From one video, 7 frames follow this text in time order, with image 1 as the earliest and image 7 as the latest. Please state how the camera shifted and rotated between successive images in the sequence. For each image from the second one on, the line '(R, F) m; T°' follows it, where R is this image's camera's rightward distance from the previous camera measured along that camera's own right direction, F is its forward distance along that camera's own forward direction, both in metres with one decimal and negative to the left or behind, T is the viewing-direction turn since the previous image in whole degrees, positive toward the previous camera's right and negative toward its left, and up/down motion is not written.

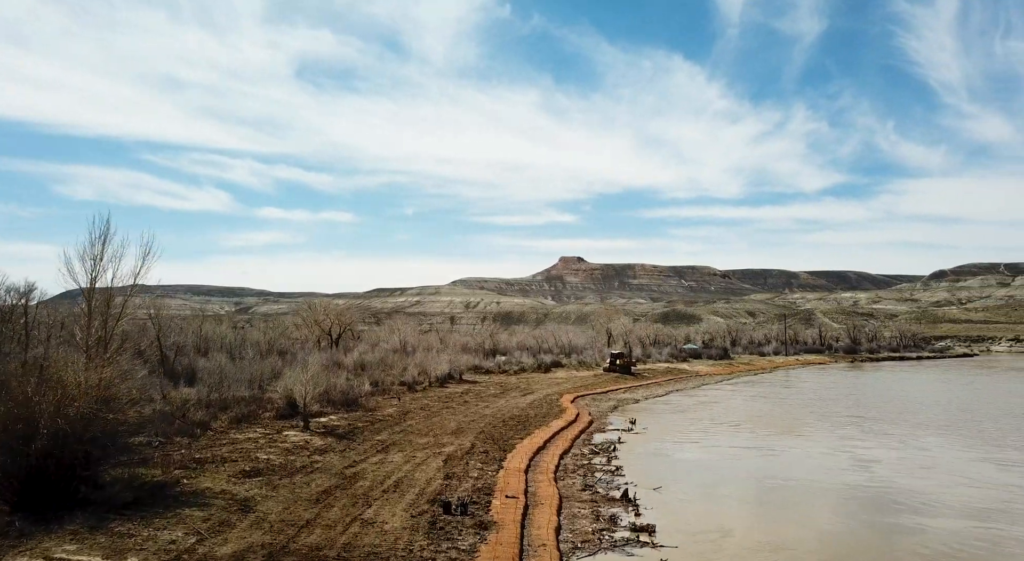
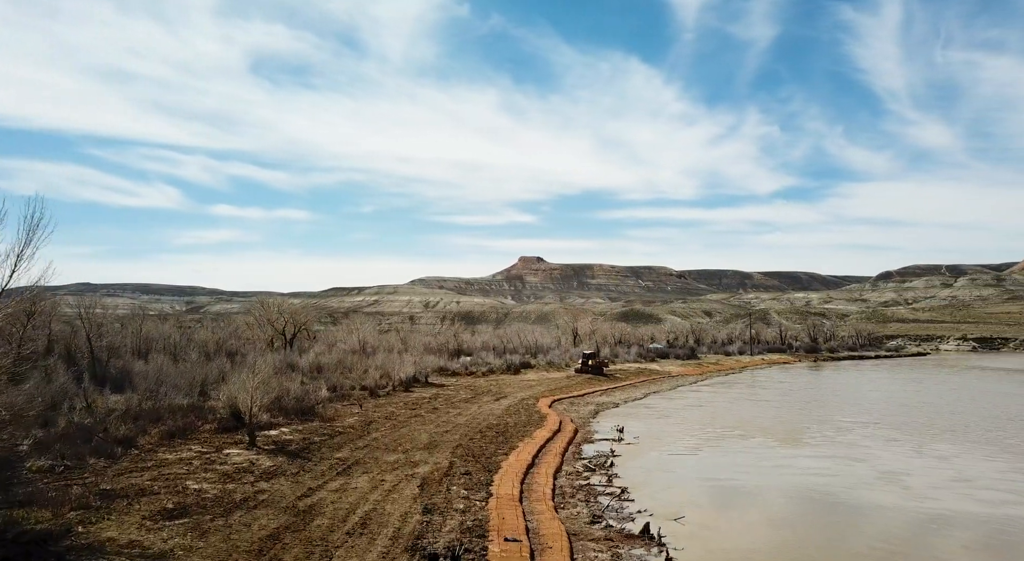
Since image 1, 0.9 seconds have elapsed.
(-0.4, +2.0) m; +3°
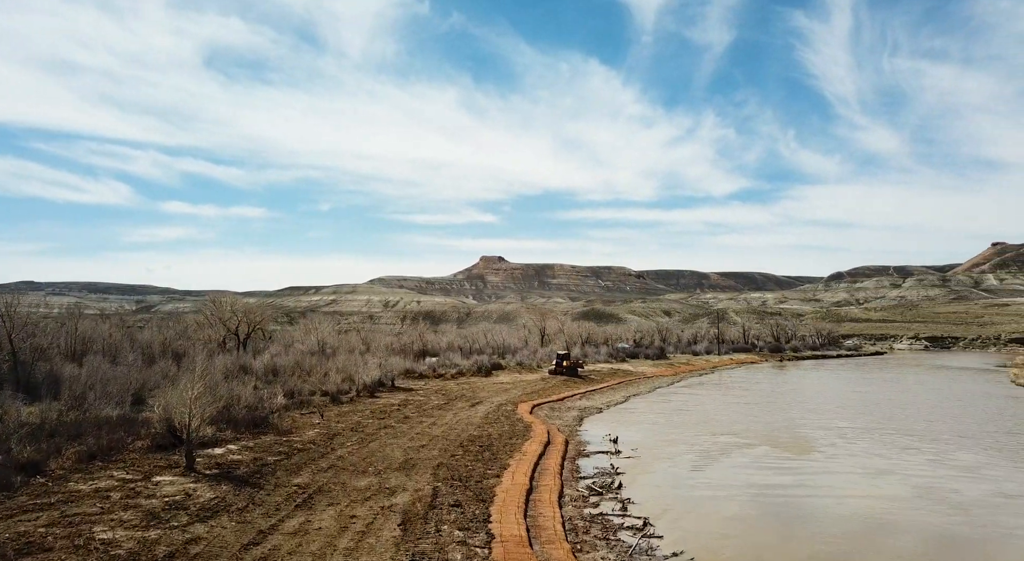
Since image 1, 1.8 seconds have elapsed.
(-0.5, +2.0) m; +3°
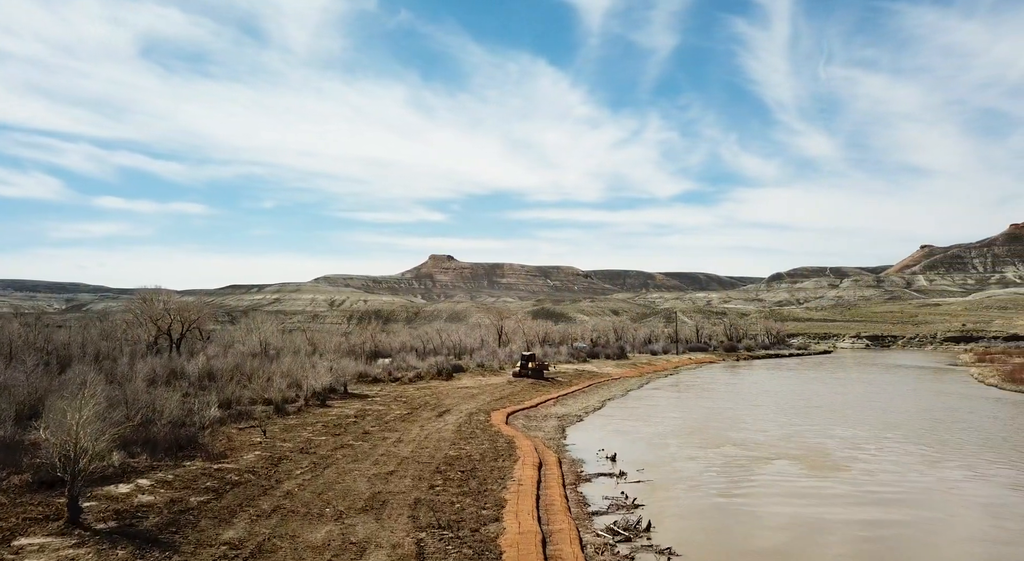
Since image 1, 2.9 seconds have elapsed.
(-0.6, +2.5) m; +4°
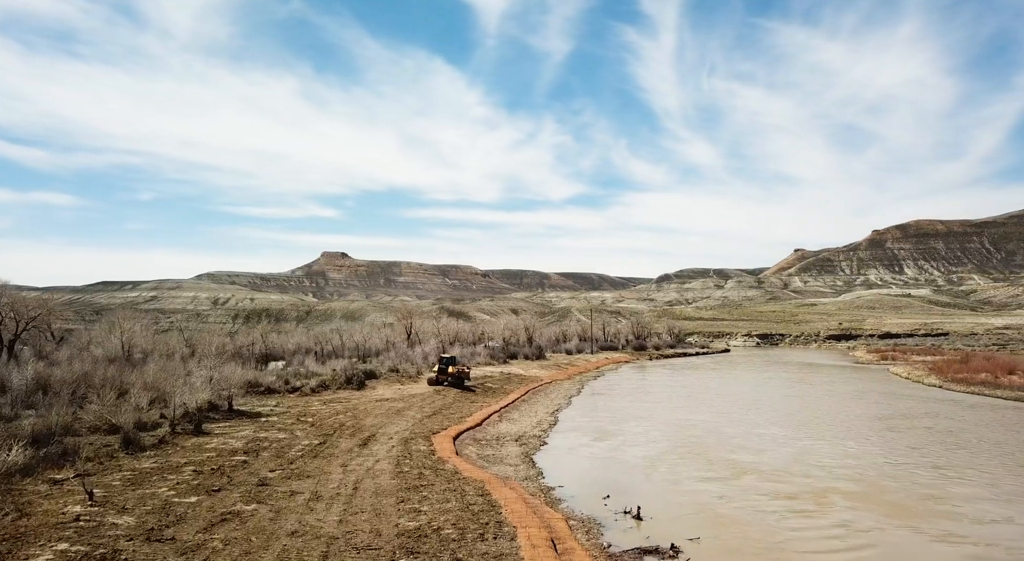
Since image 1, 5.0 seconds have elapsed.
(-1.1, +4.7) m; +8°
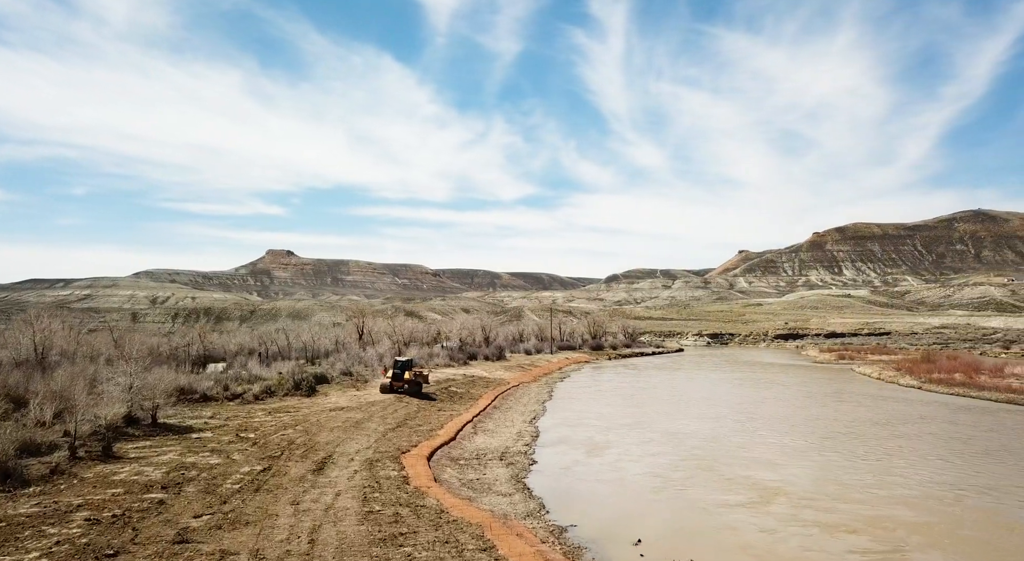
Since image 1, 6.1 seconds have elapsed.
(-0.6, +2.5) m; +4°
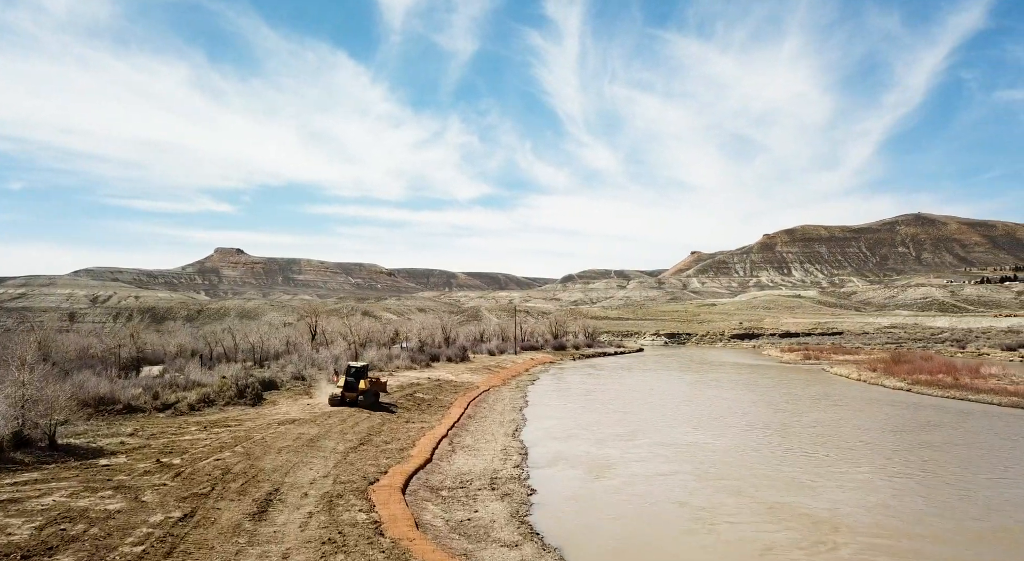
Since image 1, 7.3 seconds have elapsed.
(-0.6, +2.6) m; +3°
